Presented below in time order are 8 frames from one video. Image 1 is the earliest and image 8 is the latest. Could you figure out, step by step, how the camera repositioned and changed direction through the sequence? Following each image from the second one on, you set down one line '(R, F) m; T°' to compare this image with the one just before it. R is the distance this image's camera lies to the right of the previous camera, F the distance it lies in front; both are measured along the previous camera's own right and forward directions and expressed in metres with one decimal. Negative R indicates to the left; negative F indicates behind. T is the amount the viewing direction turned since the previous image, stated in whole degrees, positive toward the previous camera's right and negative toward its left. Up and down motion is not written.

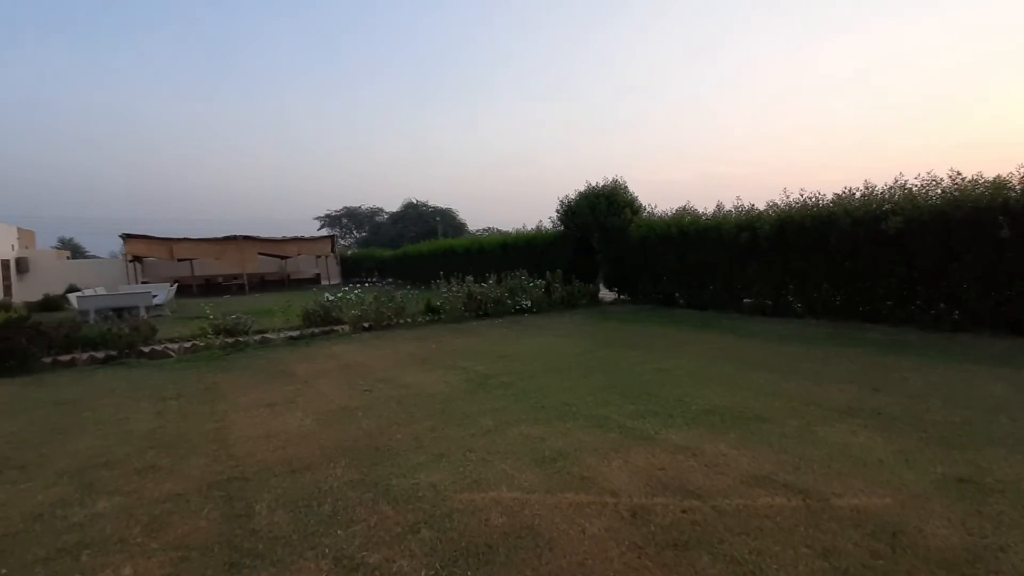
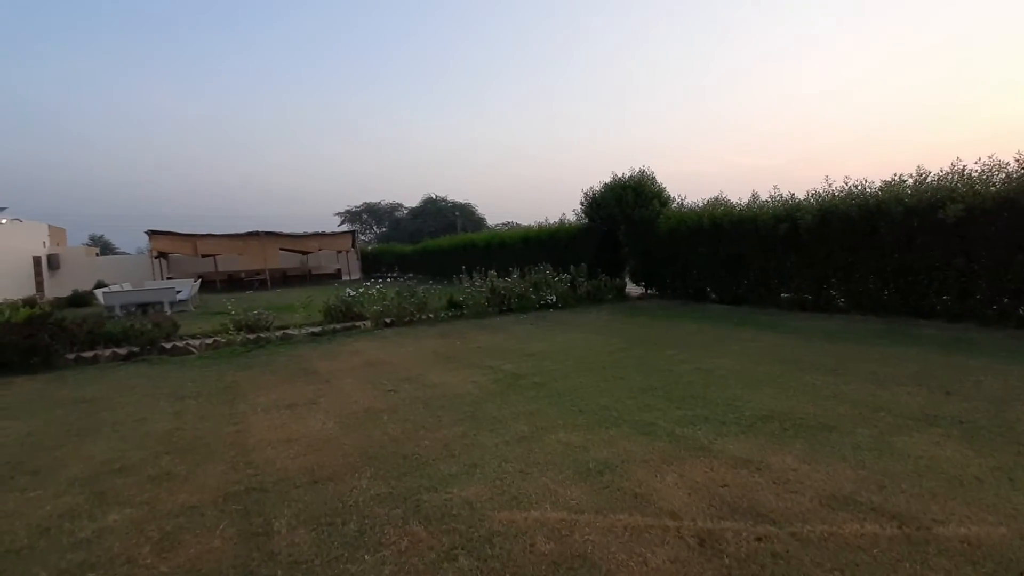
(-0.1, +0.3) m; -2°
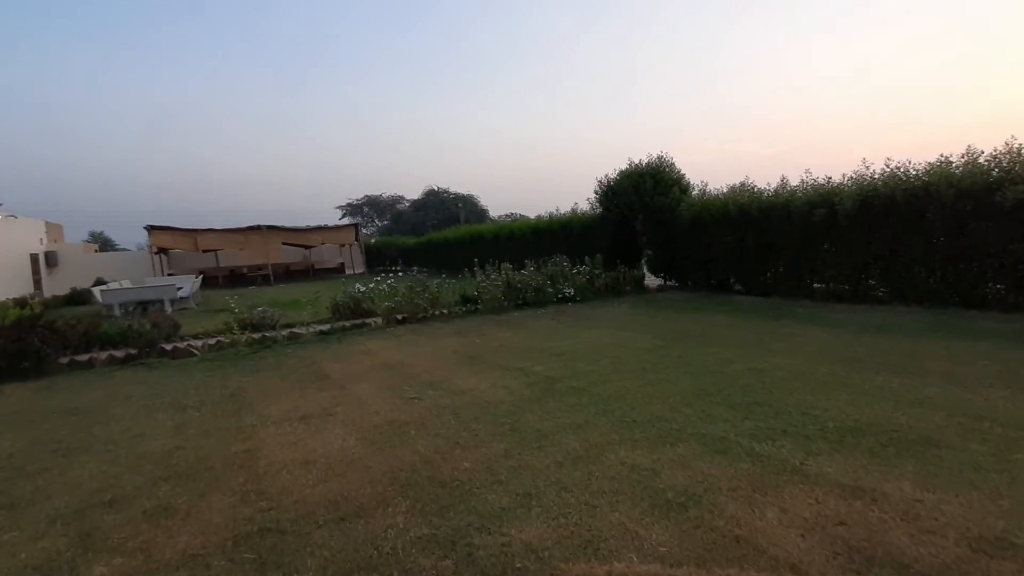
(-0.3, +0.5) m; 0°
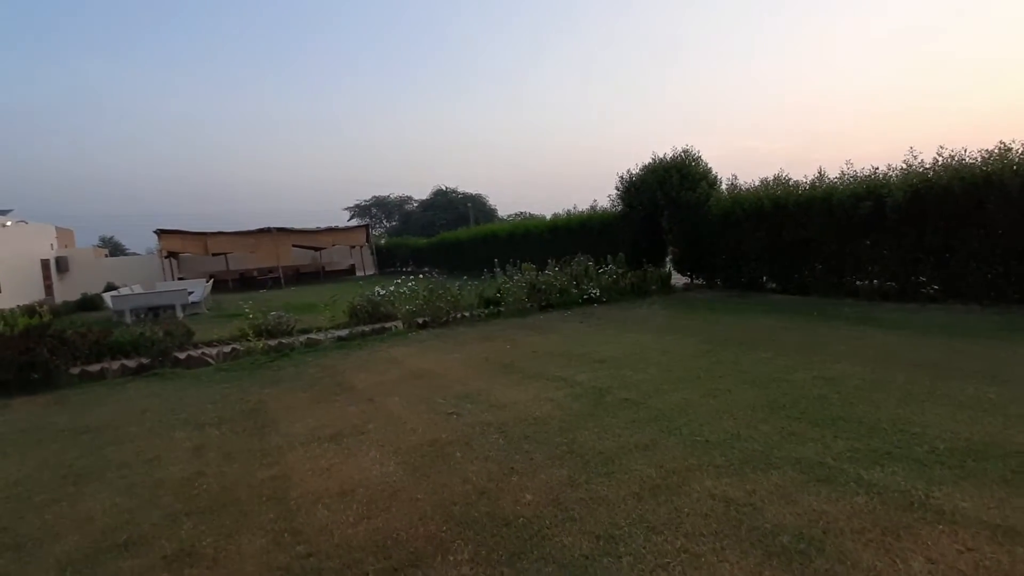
(-0.3, +0.4) m; -1°
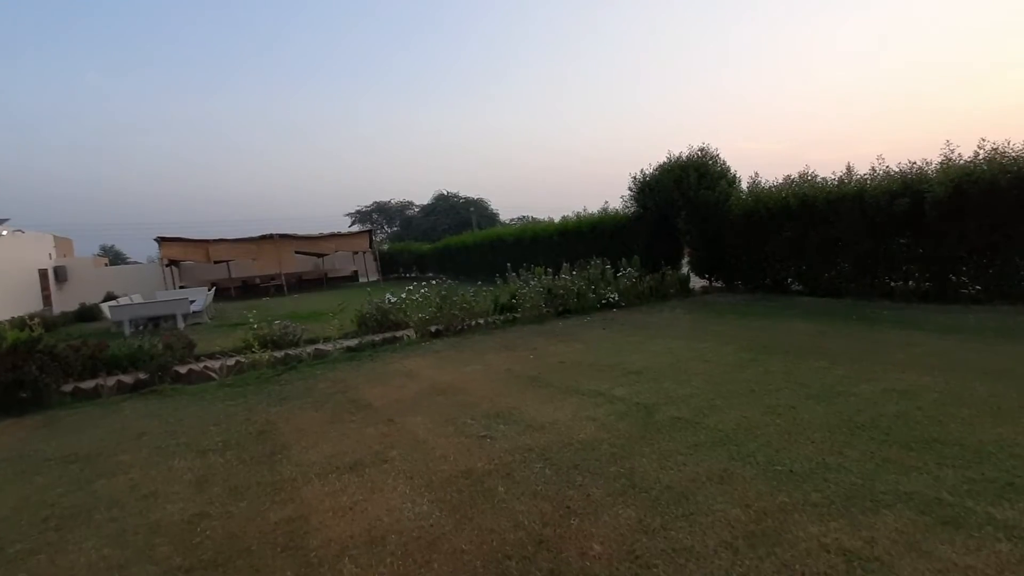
(-0.3, +0.4) m; 0°
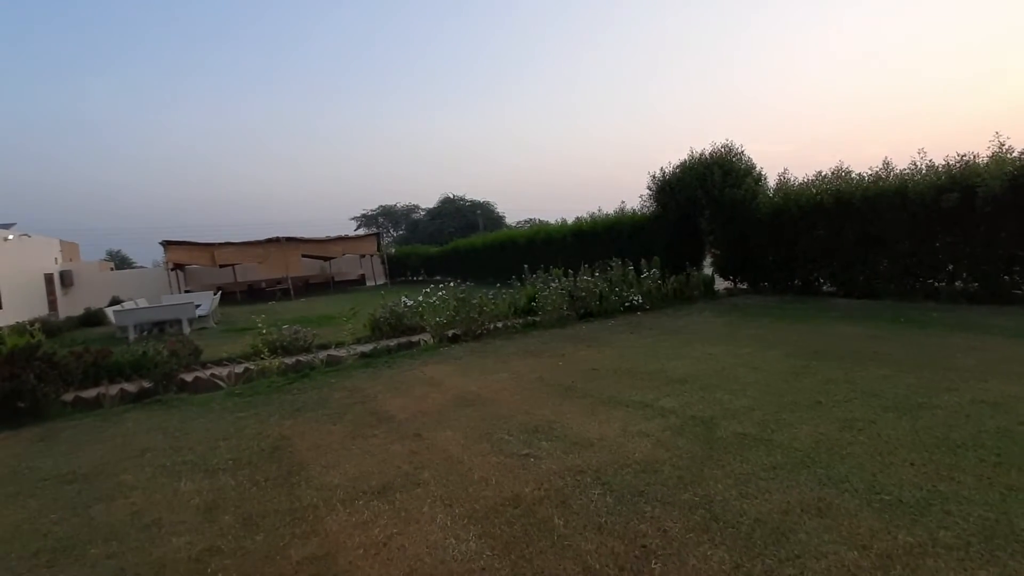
(-0.3, +0.4) m; 0°
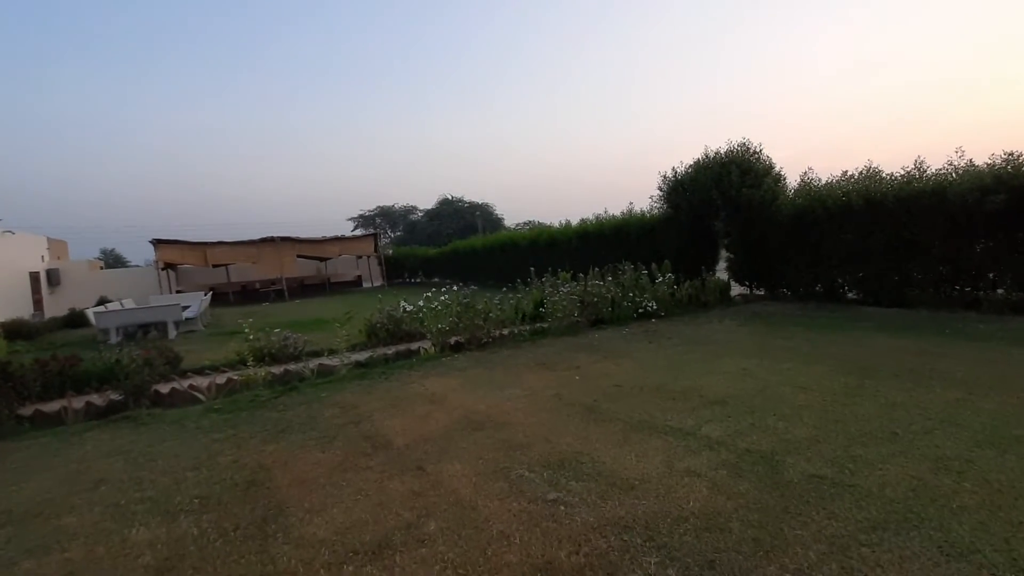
(-0.2, +0.6) m; 0°
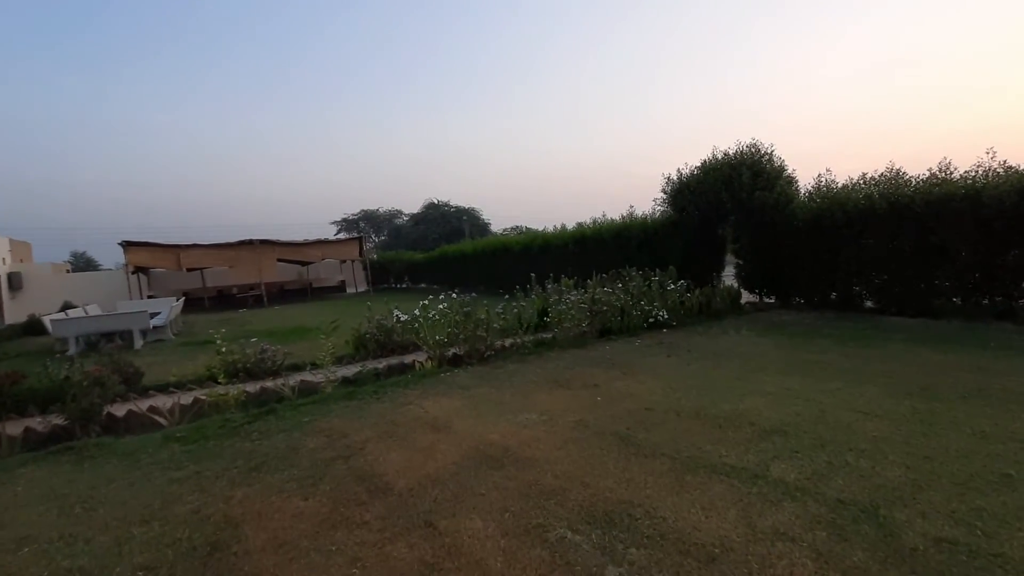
(-0.3, +0.7) m; +2°
